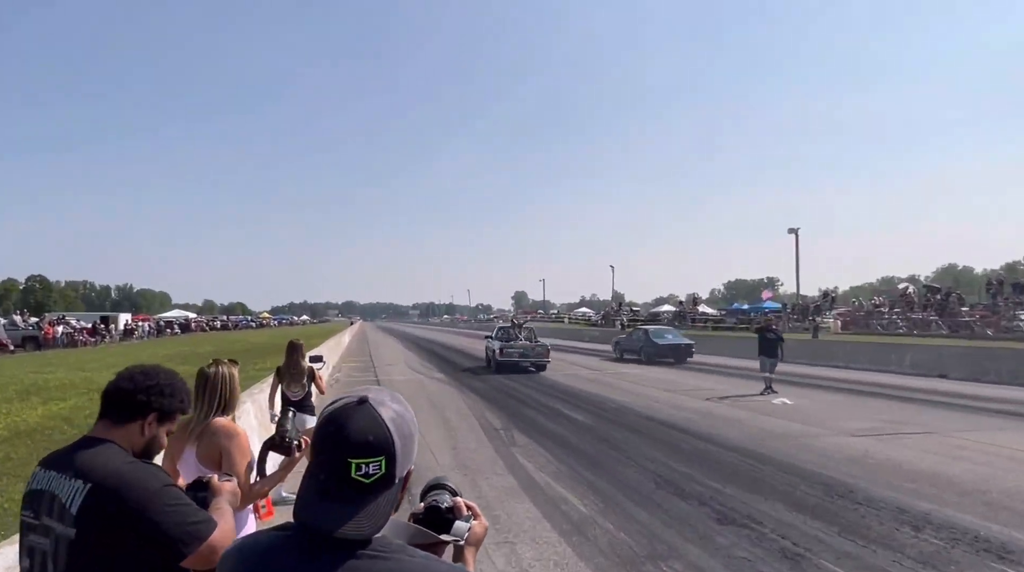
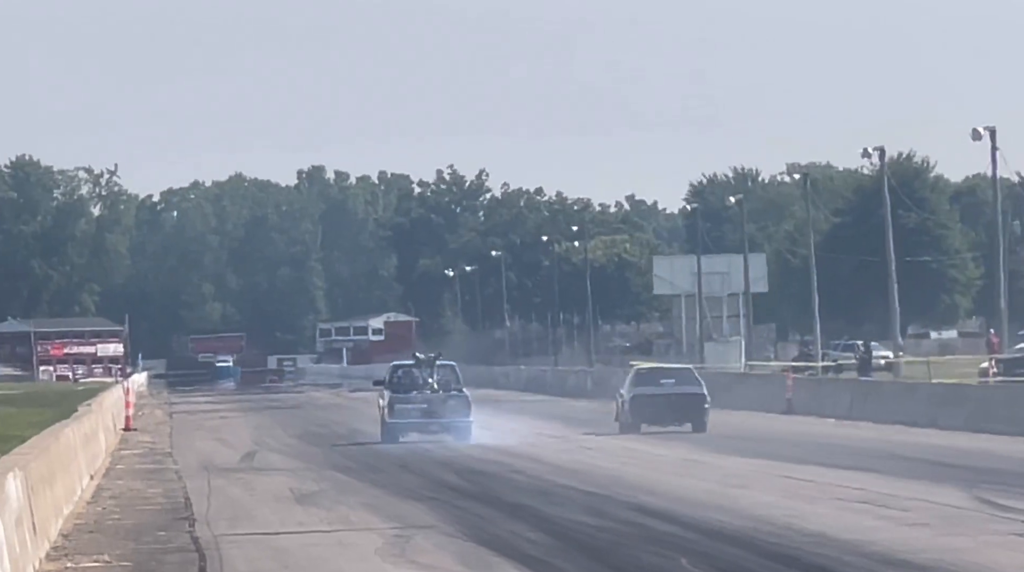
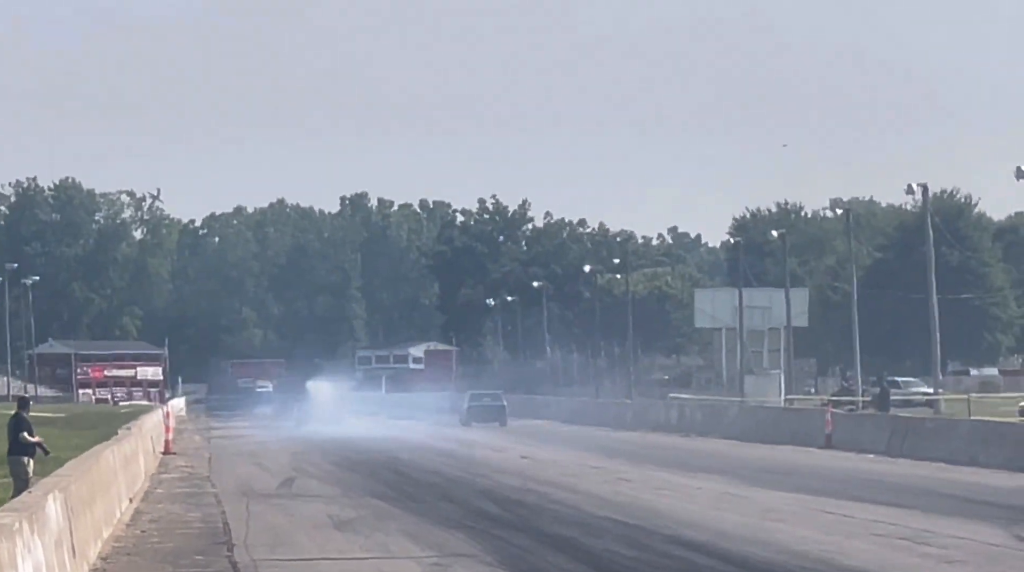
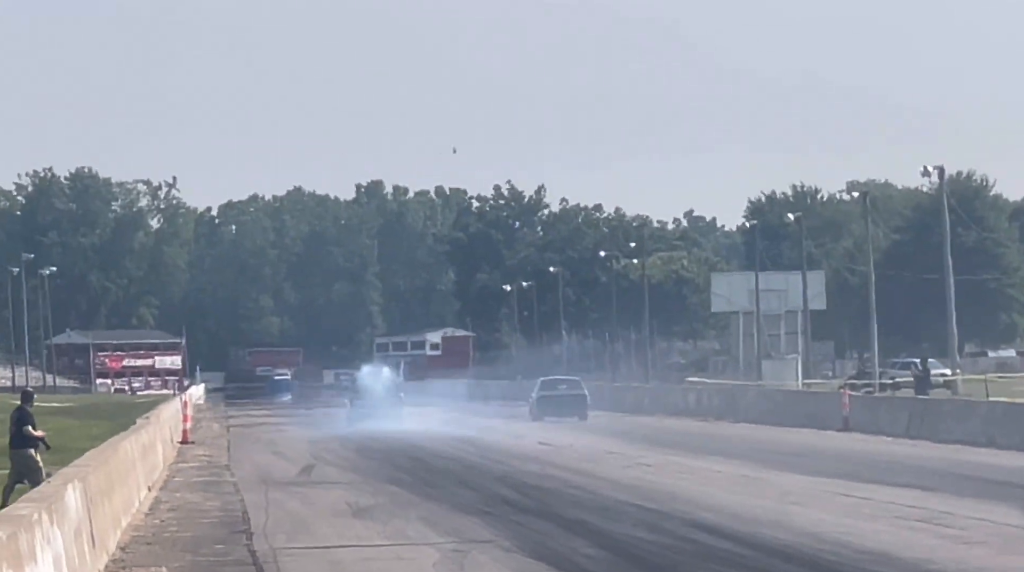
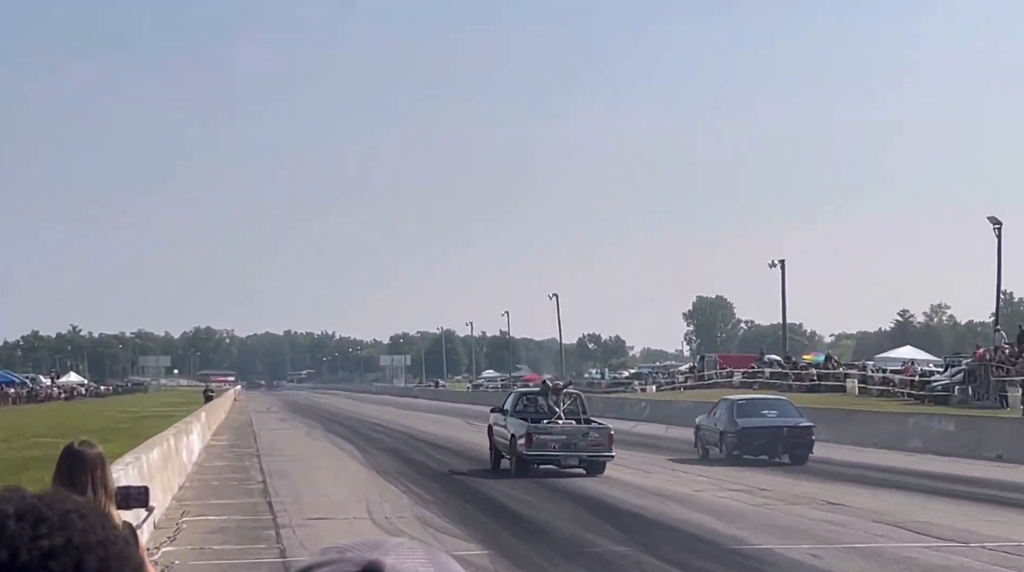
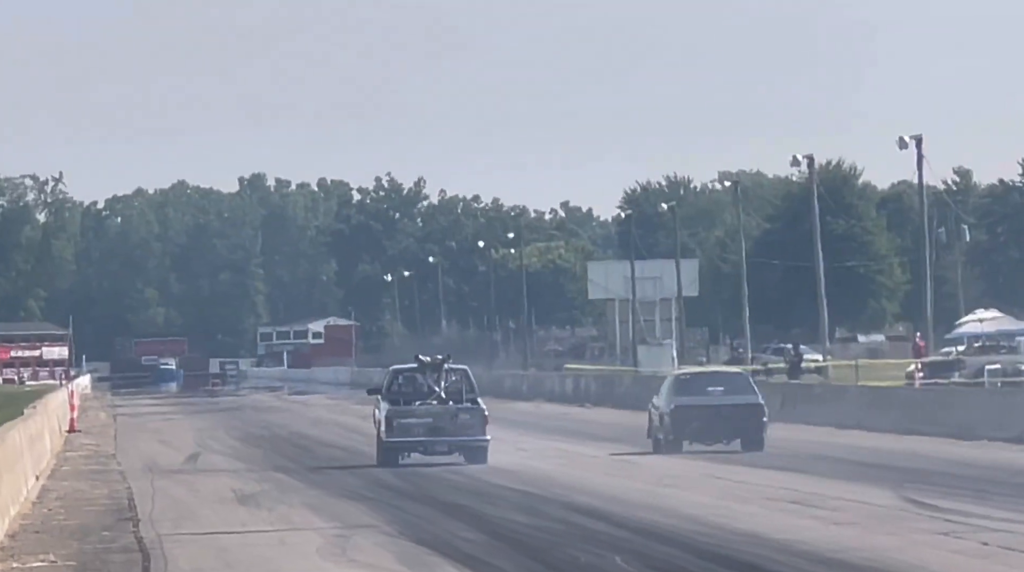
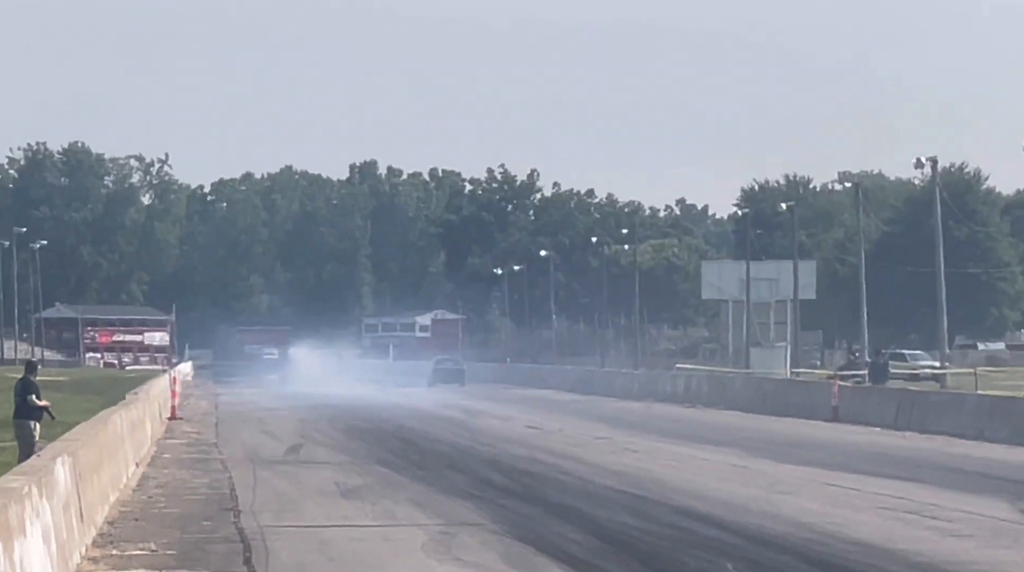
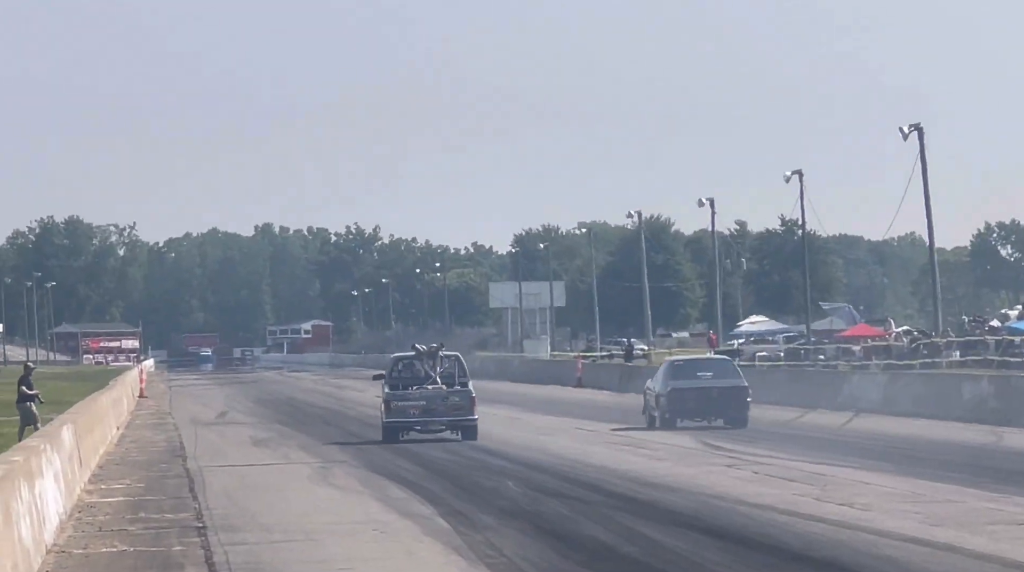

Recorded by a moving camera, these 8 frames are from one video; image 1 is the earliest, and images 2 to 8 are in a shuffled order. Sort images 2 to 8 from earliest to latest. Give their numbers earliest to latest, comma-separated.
5, 8, 6, 2, 4, 3, 7
